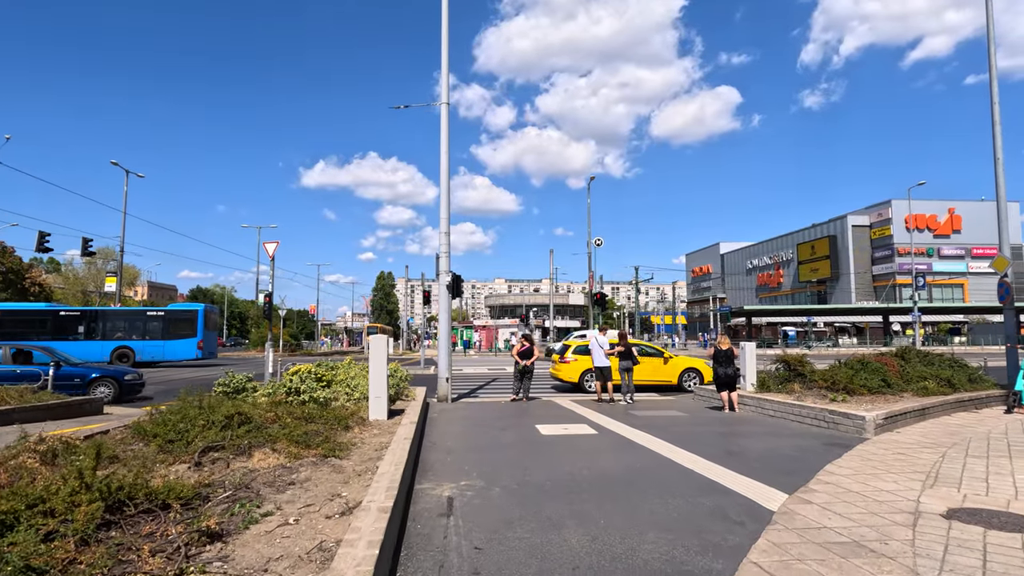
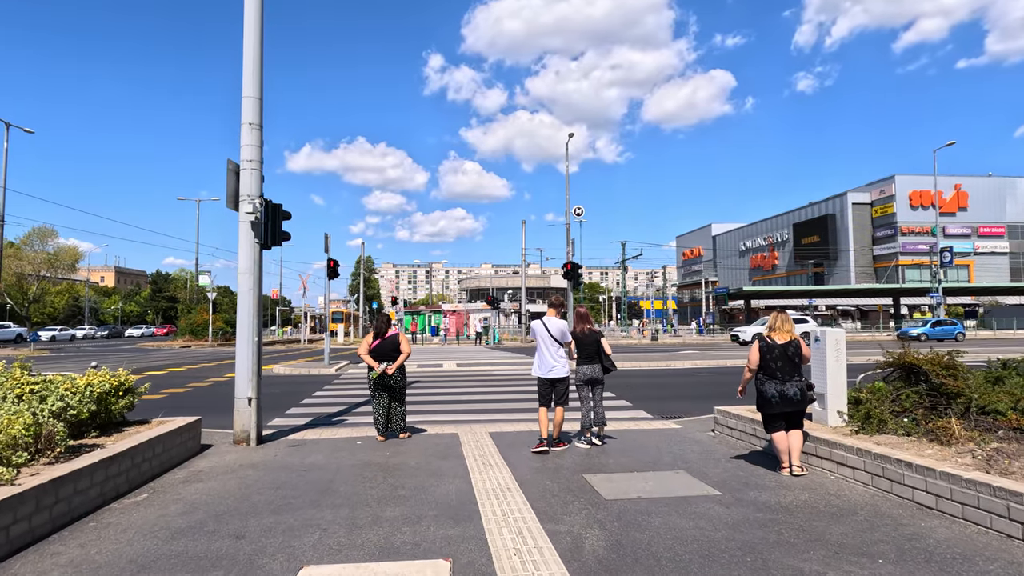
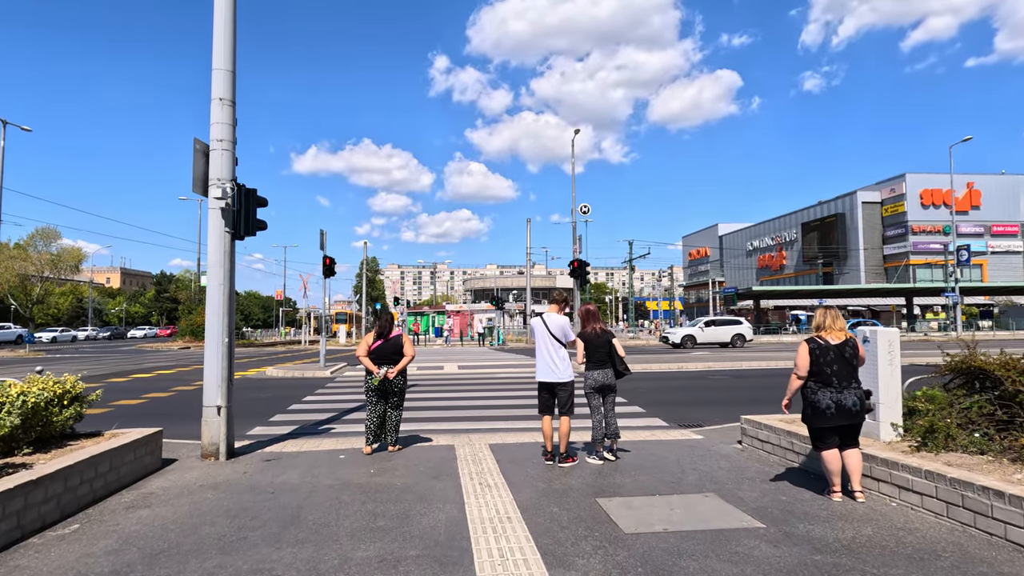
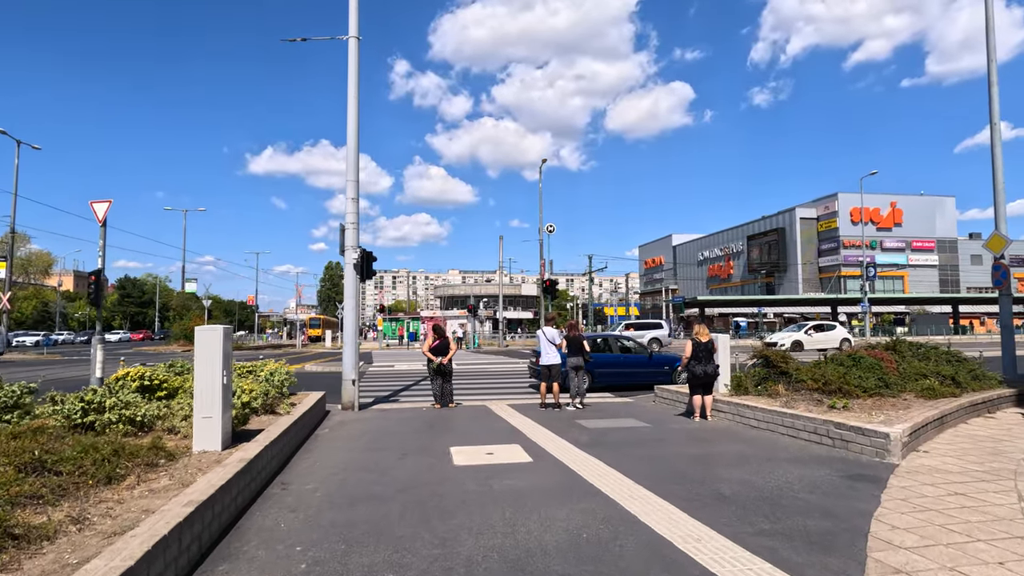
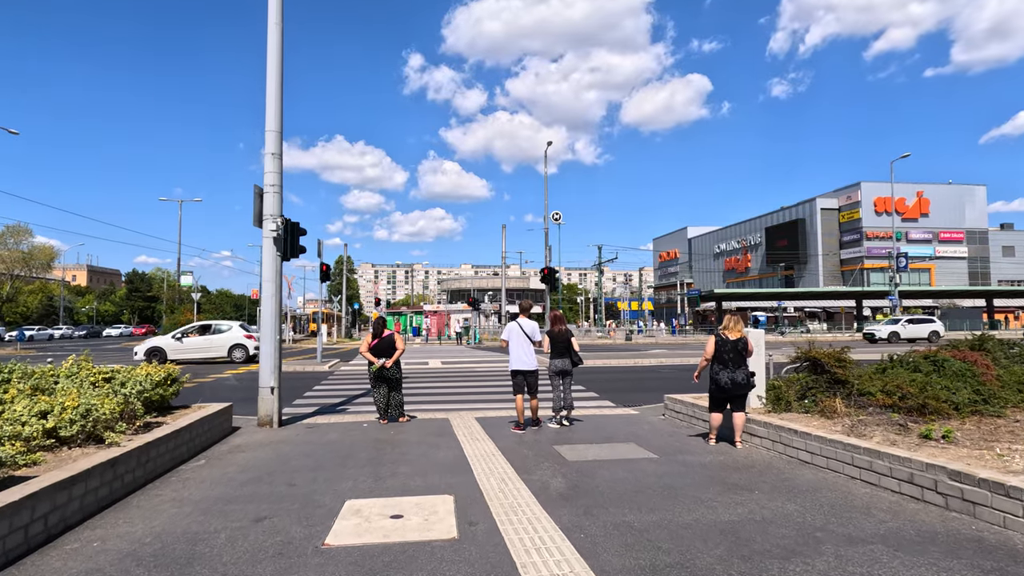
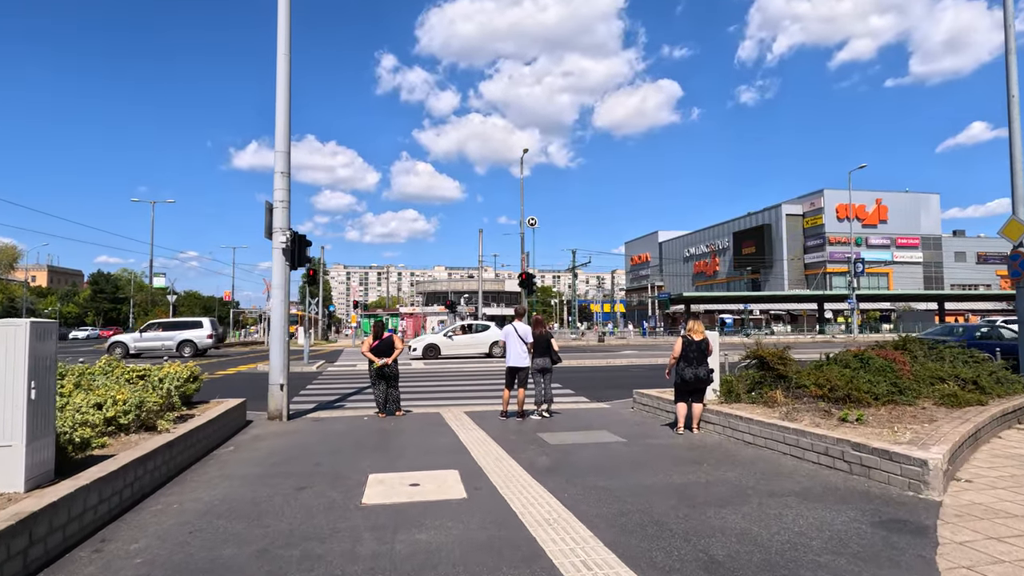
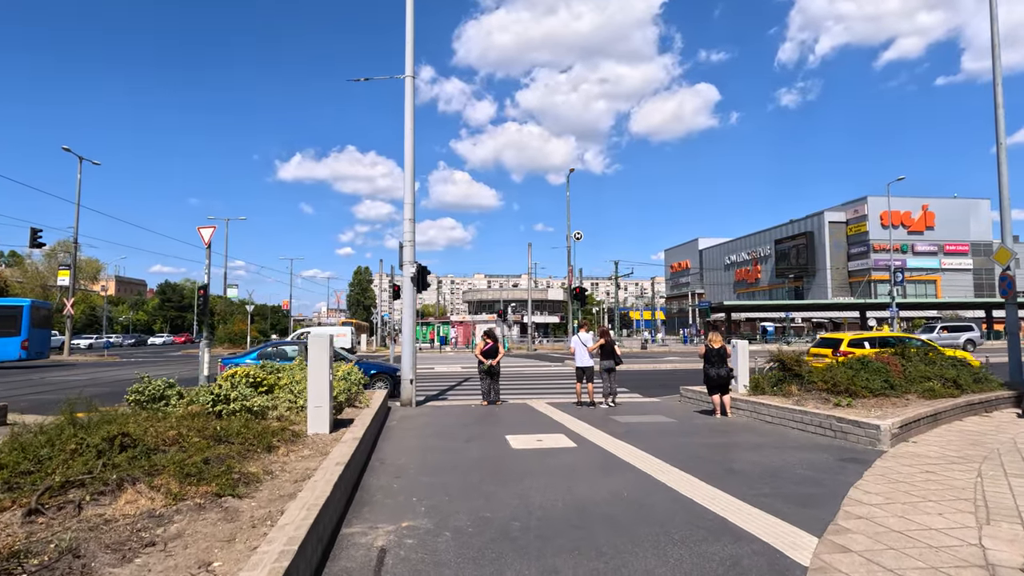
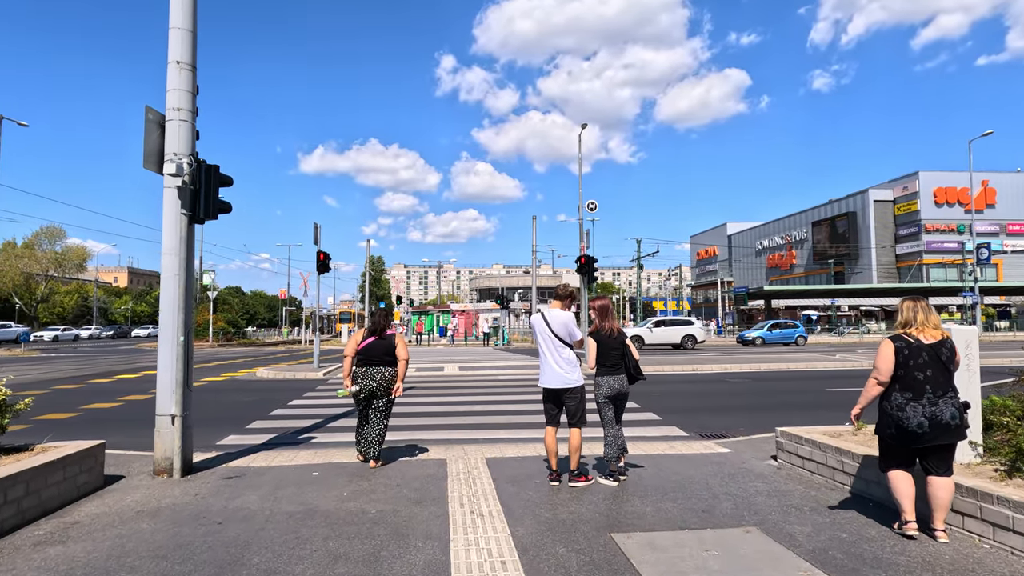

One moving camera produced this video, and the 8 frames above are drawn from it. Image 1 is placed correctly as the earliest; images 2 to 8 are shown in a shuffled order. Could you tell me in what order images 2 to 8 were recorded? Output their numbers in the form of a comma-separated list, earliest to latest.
7, 4, 6, 5, 2, 3, 8
